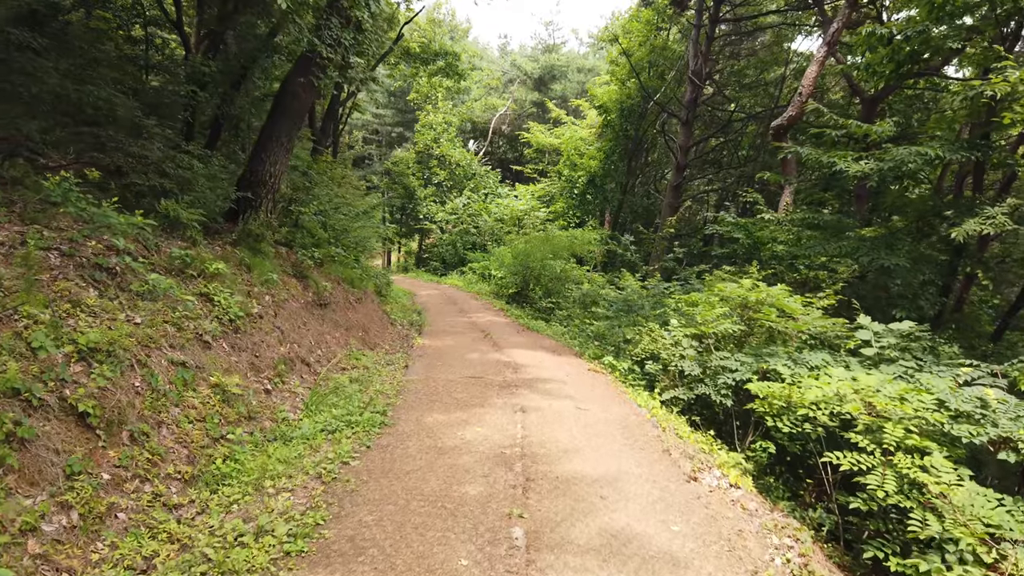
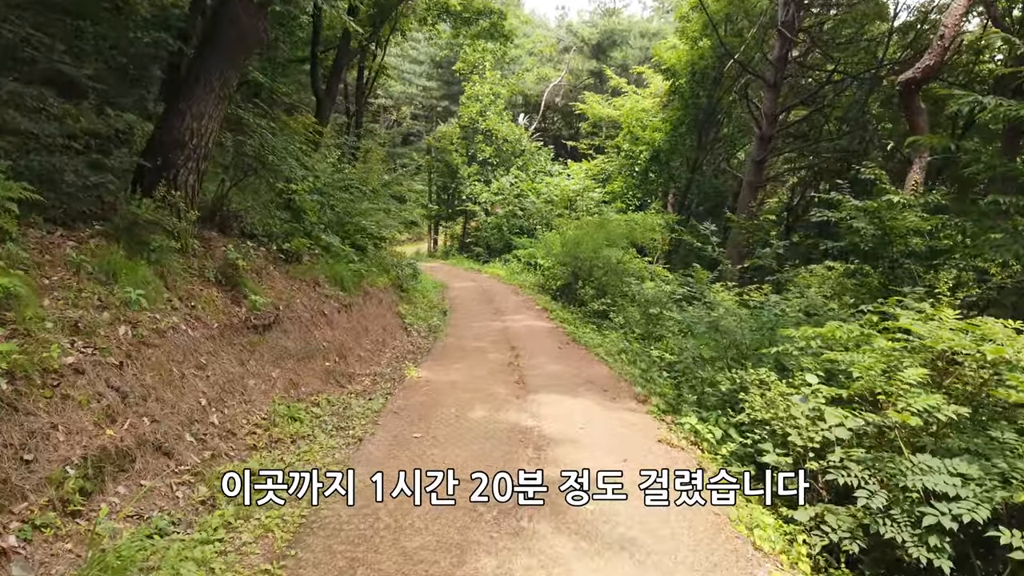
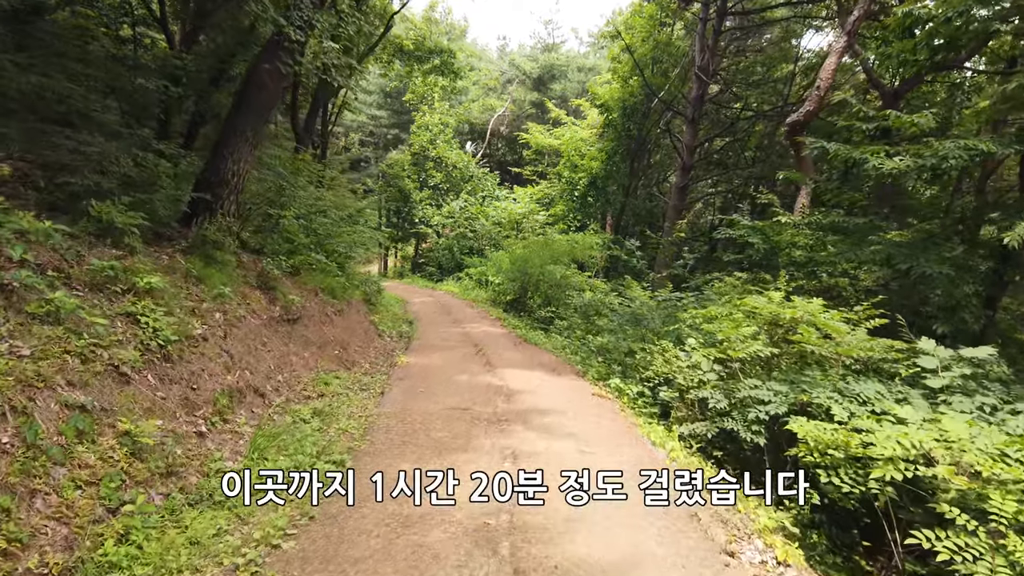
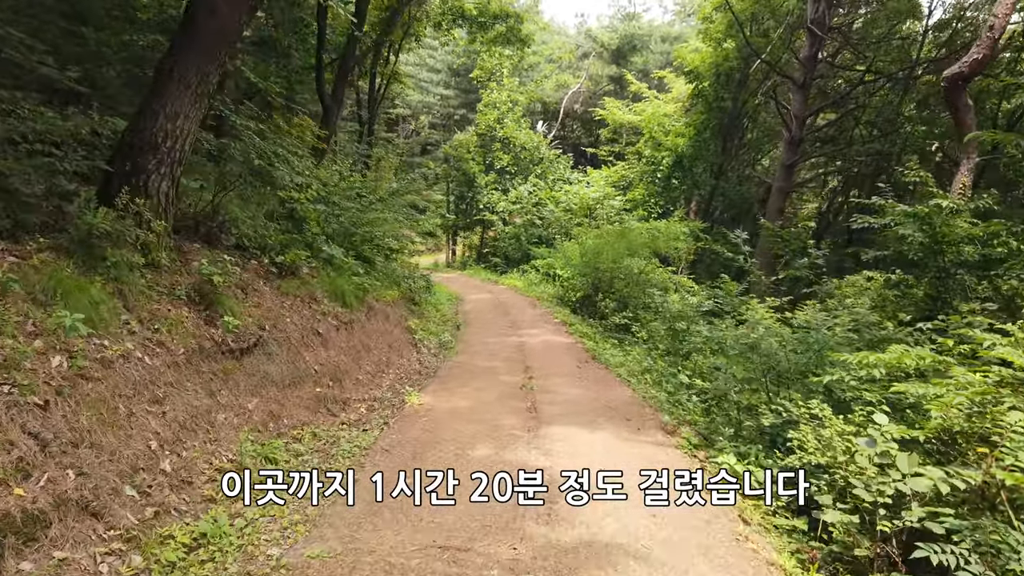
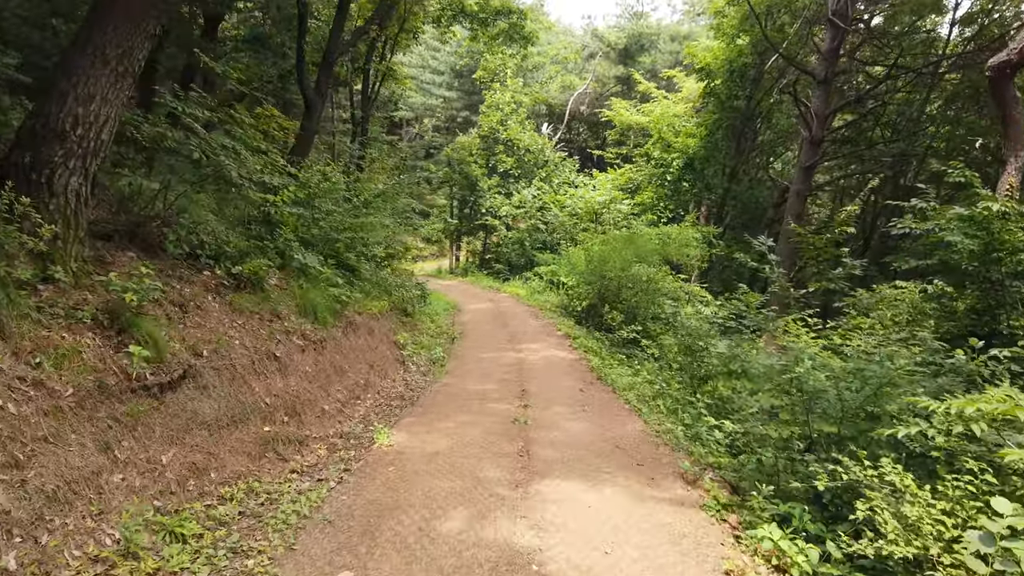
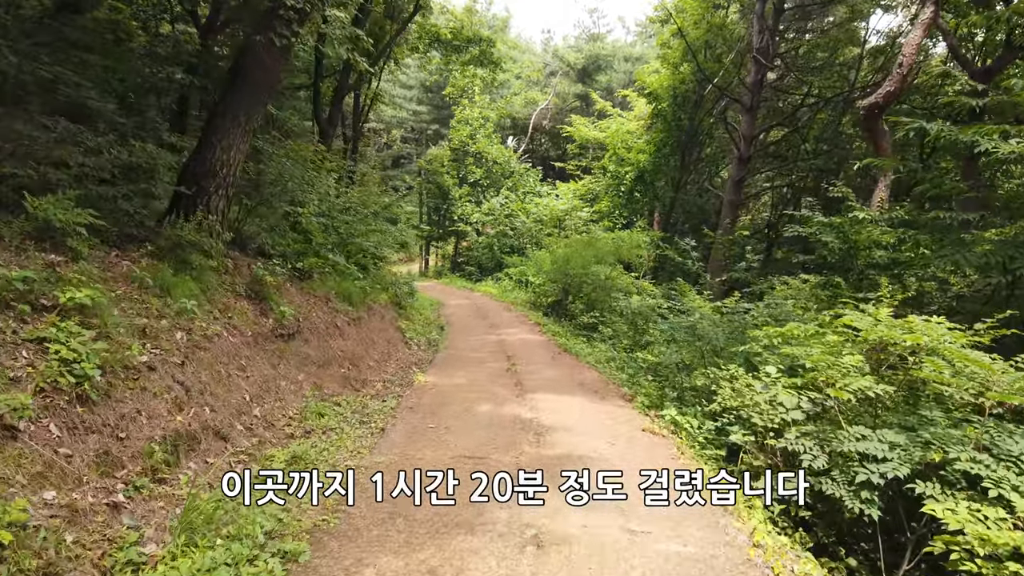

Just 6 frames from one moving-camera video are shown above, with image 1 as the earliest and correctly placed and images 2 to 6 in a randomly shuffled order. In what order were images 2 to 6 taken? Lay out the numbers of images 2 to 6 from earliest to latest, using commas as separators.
3, 6, 2, 4, 5
